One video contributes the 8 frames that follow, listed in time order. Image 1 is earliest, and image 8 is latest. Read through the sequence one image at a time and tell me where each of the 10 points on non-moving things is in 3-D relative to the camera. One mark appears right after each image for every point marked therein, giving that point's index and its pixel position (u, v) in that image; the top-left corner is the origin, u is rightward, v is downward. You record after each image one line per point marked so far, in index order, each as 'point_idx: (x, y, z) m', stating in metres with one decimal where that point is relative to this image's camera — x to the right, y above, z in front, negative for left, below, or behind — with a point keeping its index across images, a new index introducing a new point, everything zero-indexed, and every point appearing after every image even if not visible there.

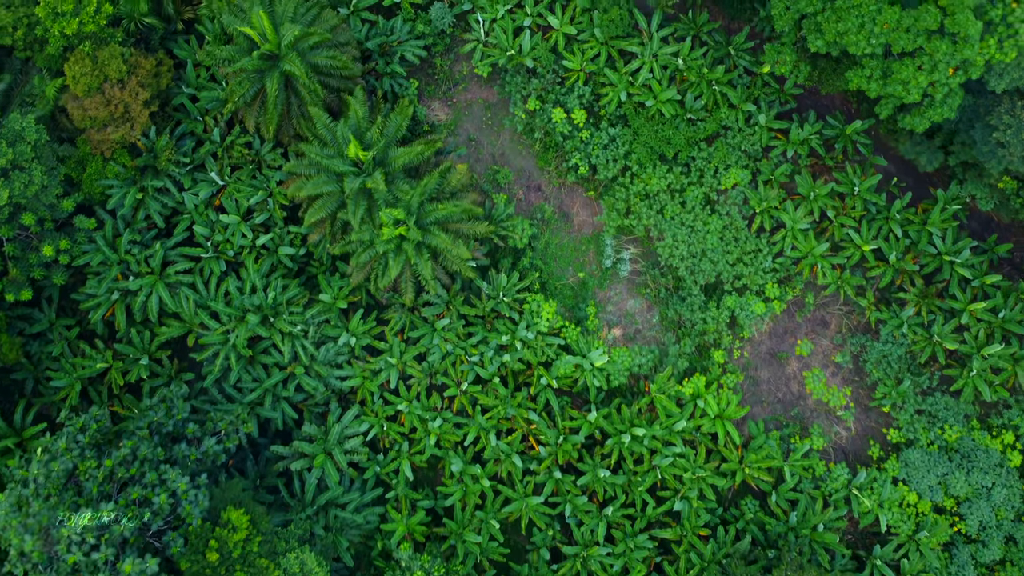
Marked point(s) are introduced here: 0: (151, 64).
0: (-6.6, +4.1, +10.7) m
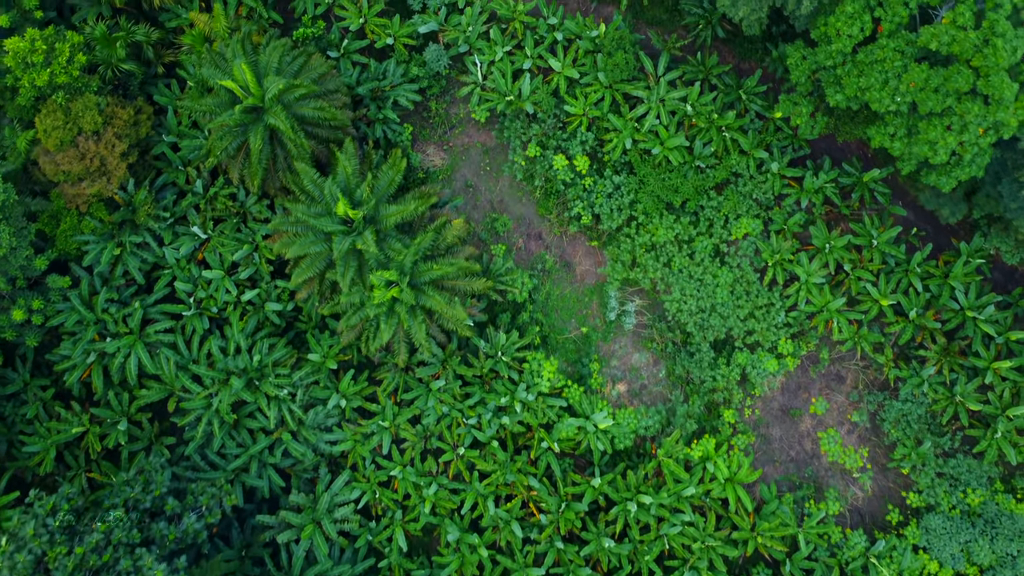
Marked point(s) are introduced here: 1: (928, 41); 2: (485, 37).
0: (-6.6, +3.0, +10.1) m
1: (+5.6, +3.3, +7.9) m
2: (-0.5, +4.8, +11.3) m
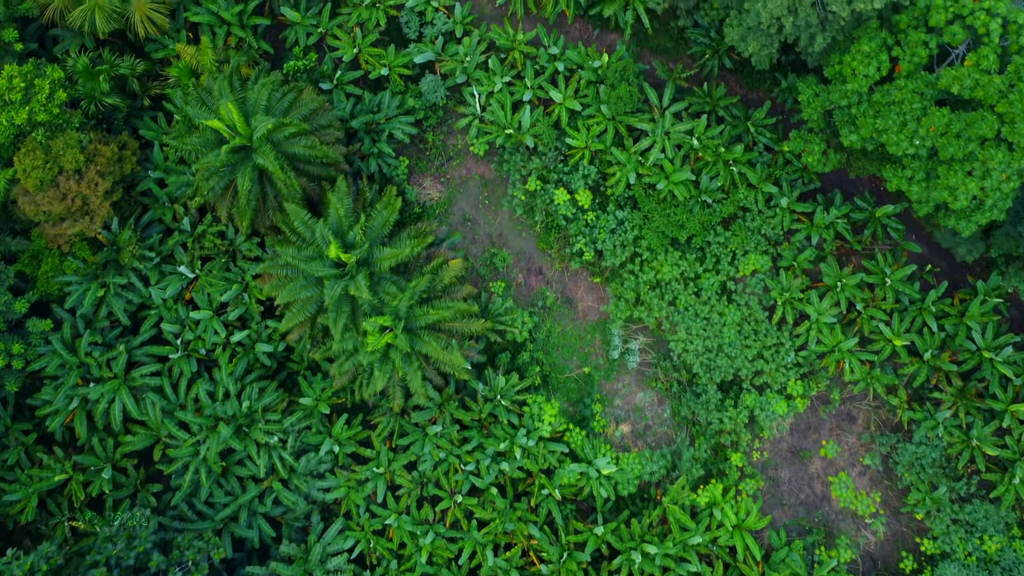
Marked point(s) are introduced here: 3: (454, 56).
0: (-6.6, +2.3, +9.7) m
1: (+5.6, +2.6, +7.5) m
2: (-0.5, +4.1, +10.9) m
3: (-1.1, +4.2, +10.7) m
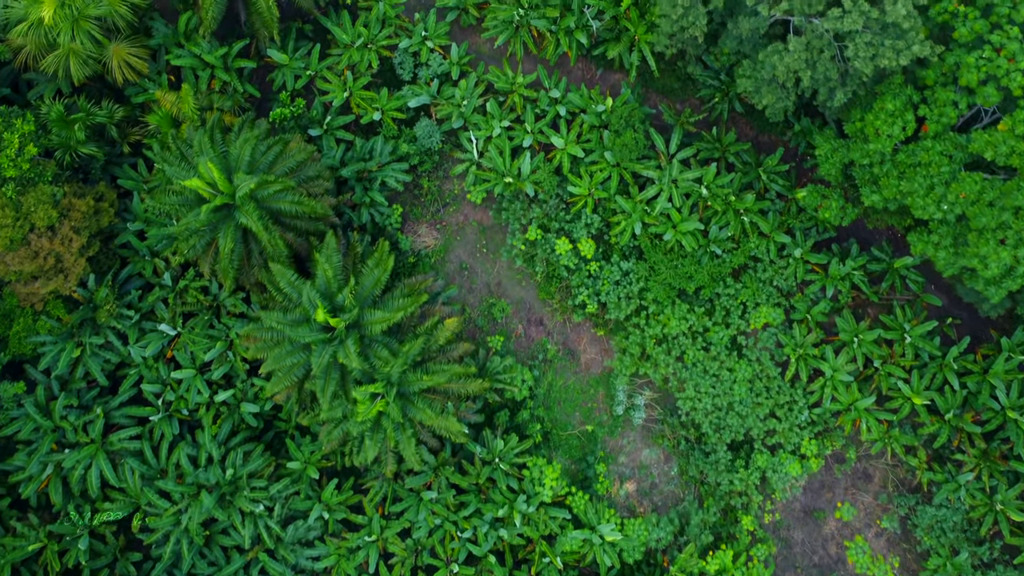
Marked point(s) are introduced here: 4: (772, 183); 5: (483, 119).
0: (-6.6, +1.3, +9.2) m
1: (+5.6, +1.7, +7.0) m
2: (-0.5, +3.2, +10.4) m
3: (-1.1, +3.3, +10.2) m
4: (+4.5, +1.8, +10.1) m
5: (-0.5, +2.9, +10.2) m
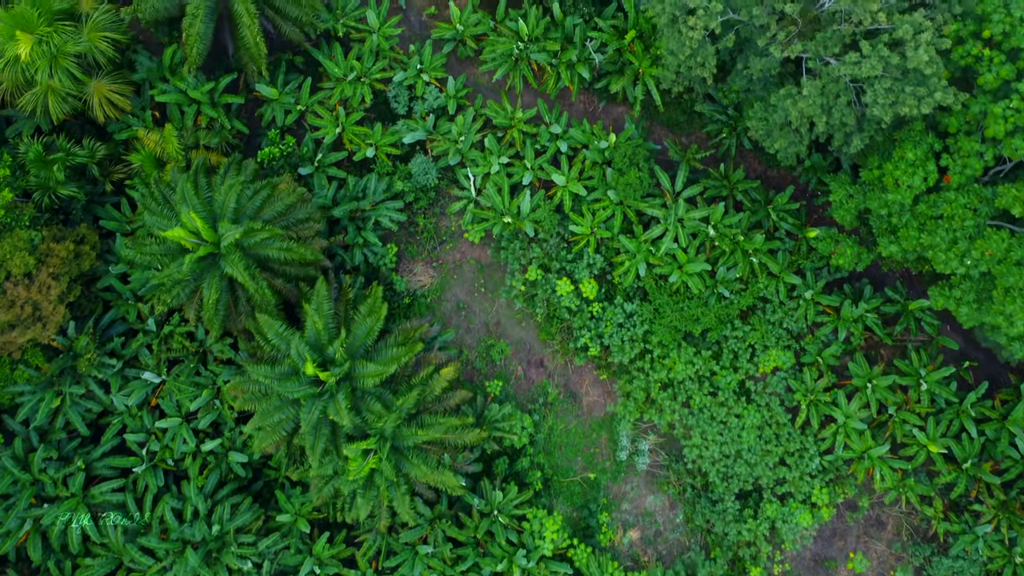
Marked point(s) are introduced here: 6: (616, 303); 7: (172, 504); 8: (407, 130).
0: (-6.6, +0.6, +8.7) m
1: (+5.6, +0.9, +6.6) m
2: (-0.6, +2.4, +10.0) m
3: (-1.1, +2.6, +9.8) m
4: (+4.5, +1.1, +9.7) m
5: (-0.5, +2.2, +9.8) m
6: (+1.8, -0.3, +9.9) m
7: (-5.3, -3.4, +9.1) m
8: (-1.7, +2.6, +9.7) m
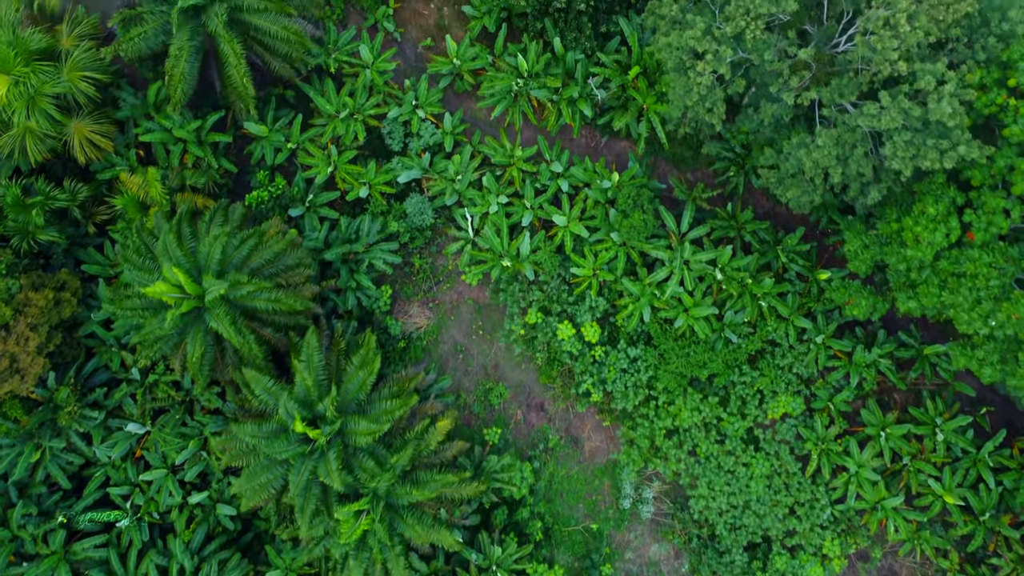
0: (-6.7, -0.1, +8.4) m
1: (+5.6, +0.2, +6.2) m
2: (-0.6, +1.7, +9.6) m
3: (-1.1, +1.9, +9.4) m
4: (+4.5, +0.4, +9.4) m
5: (-0.5, +1.5, +9.4) m
6: (+1.8, -1.0, +9.6) m
7: (-5.3, -4.1, +8.8) m
8: (-1.8, +1.9, +9.4) m
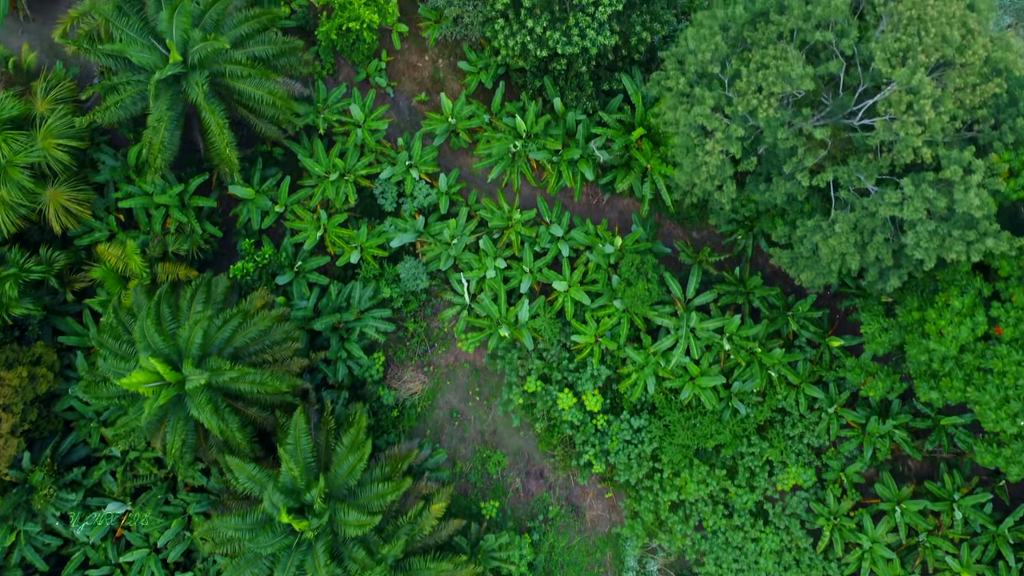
0: (-6.7, -1.2, +8.0) m
1: (+5.5, -0.8, +5.8) m
2: (-0.6, +0.7, +9.2) m
3: (-1.1, +0.8, +9.0) m
4: (+4.4, -0.6, +9.0) m
5: (-0.6, +0.5, +9.0) m
6: (+1.7, -2.0, +9.2) m
7: (-5.3, -5.1, +8.4) m
8: (-1.8, +0.9, +9.0) m
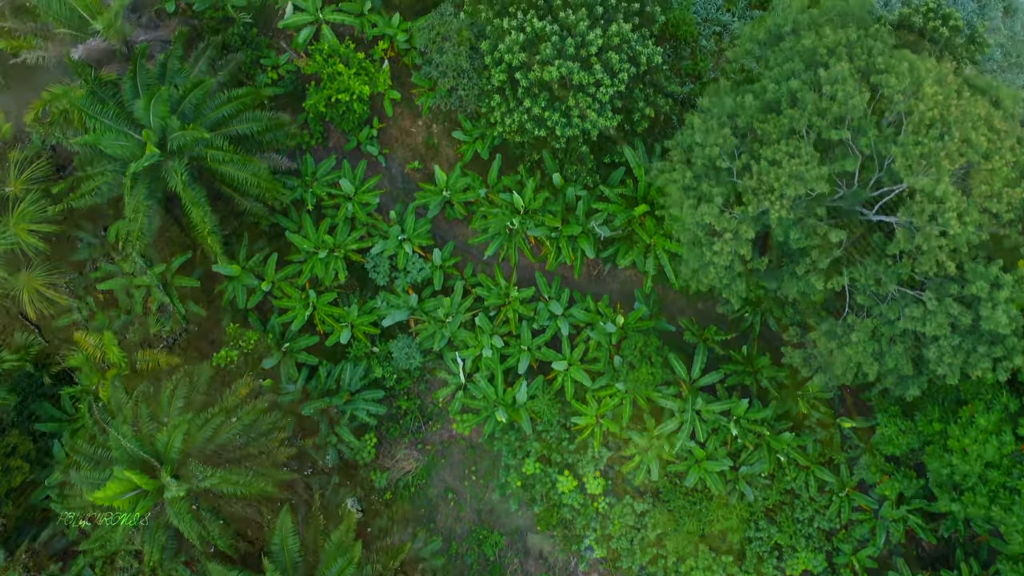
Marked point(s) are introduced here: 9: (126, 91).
0: (-6.7, -2.3, +7.6) m
1: (+5.5, -2.0, +5.4) m
2: (-0.6, -0.5, +8.8) m
3: (-1.2, -0.4, +8.6) m
4: (+4.4, -1.8, +8.6) m
5: (-0.6, -0.7, +8.6) m
6: (+1.7, -3.2, +8.8) m
7: (-5.4, -6.3, +8.0) m
8: (-1.8, -0.3, +8.6) m
9: (-4.6, +2.3, +6.9) m
